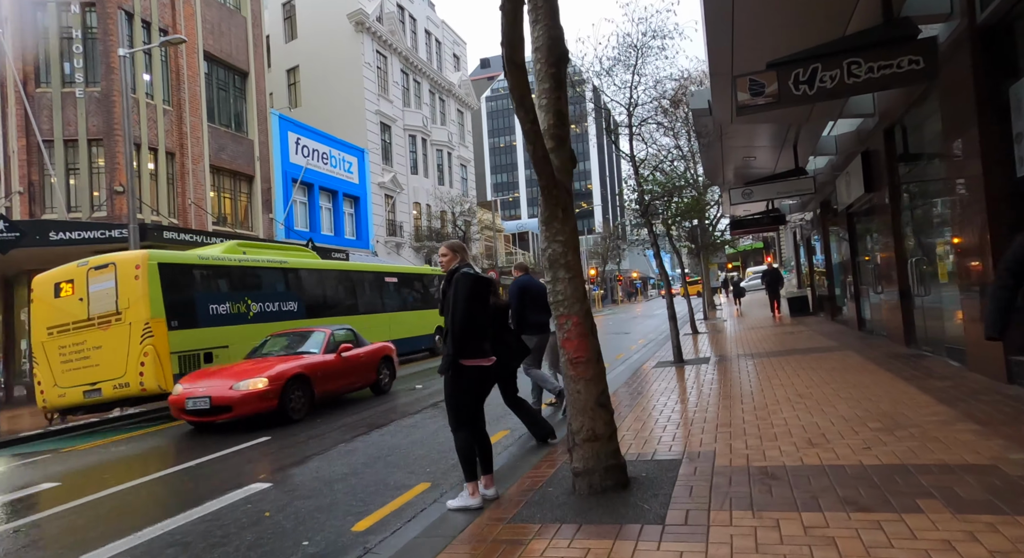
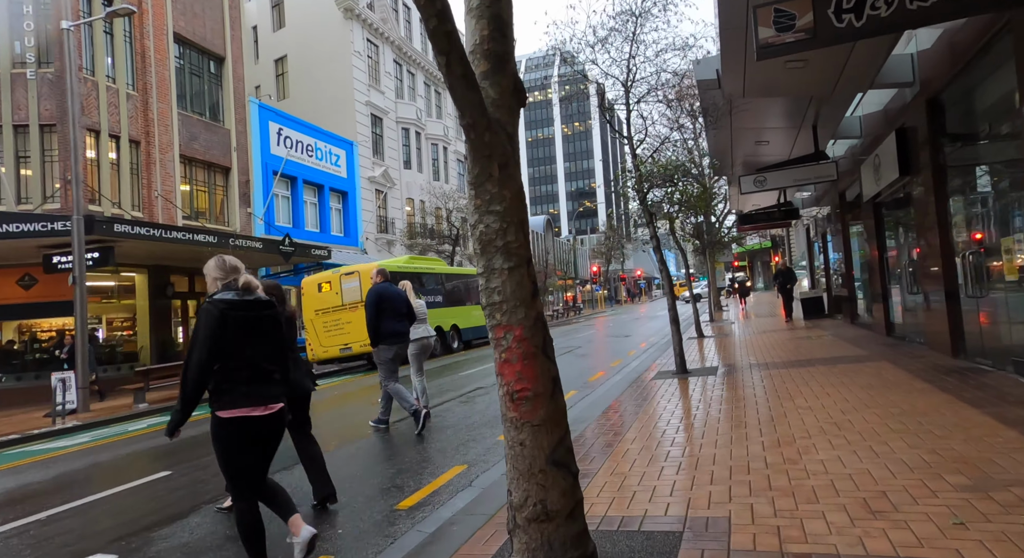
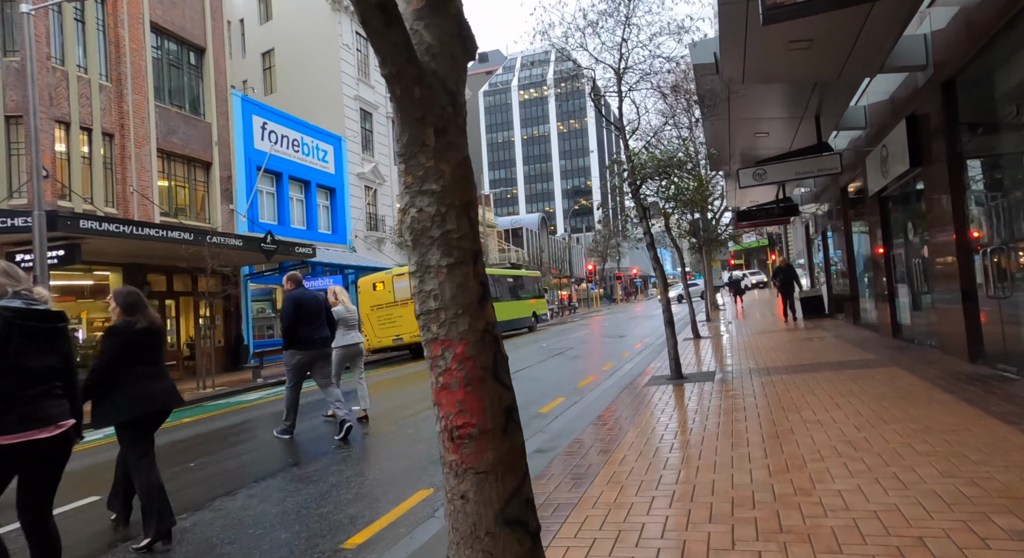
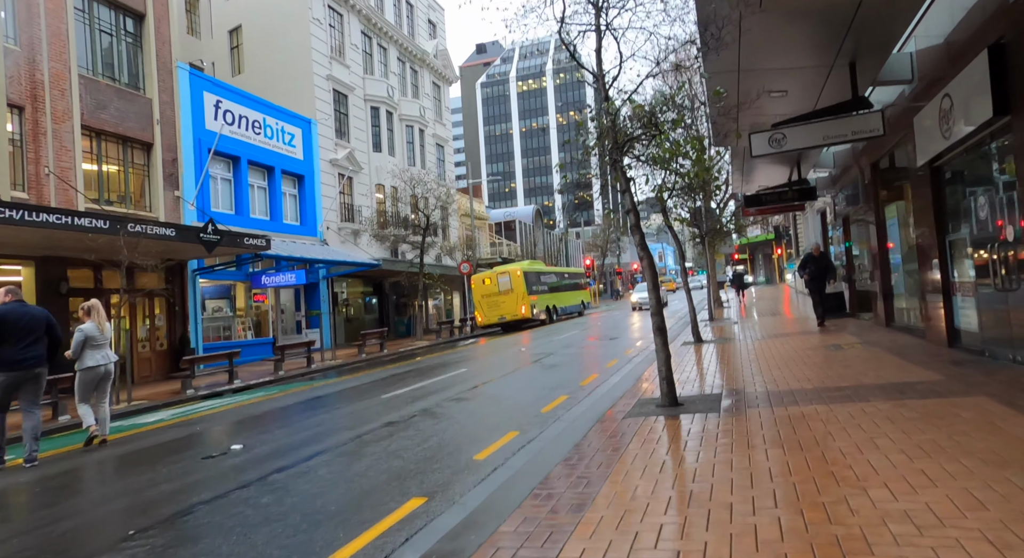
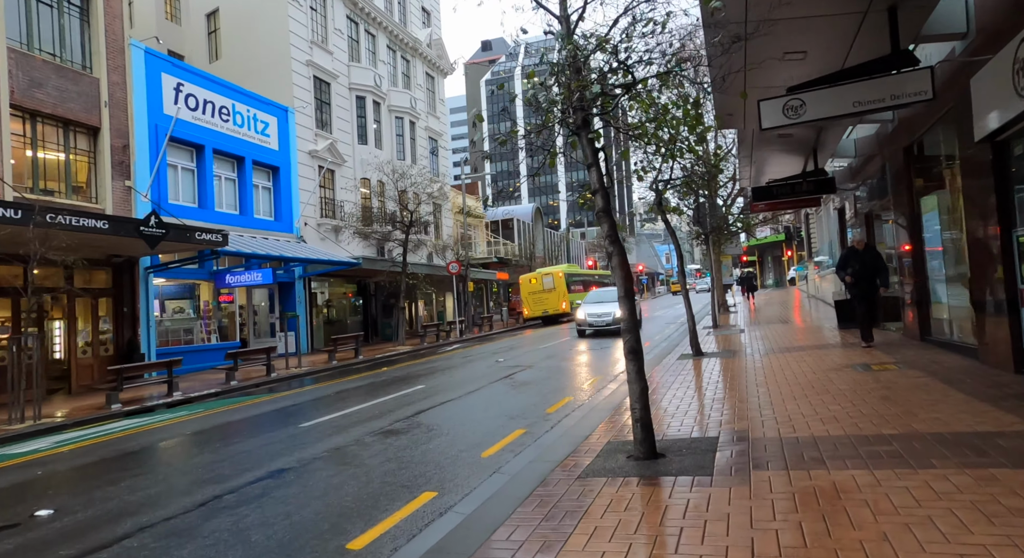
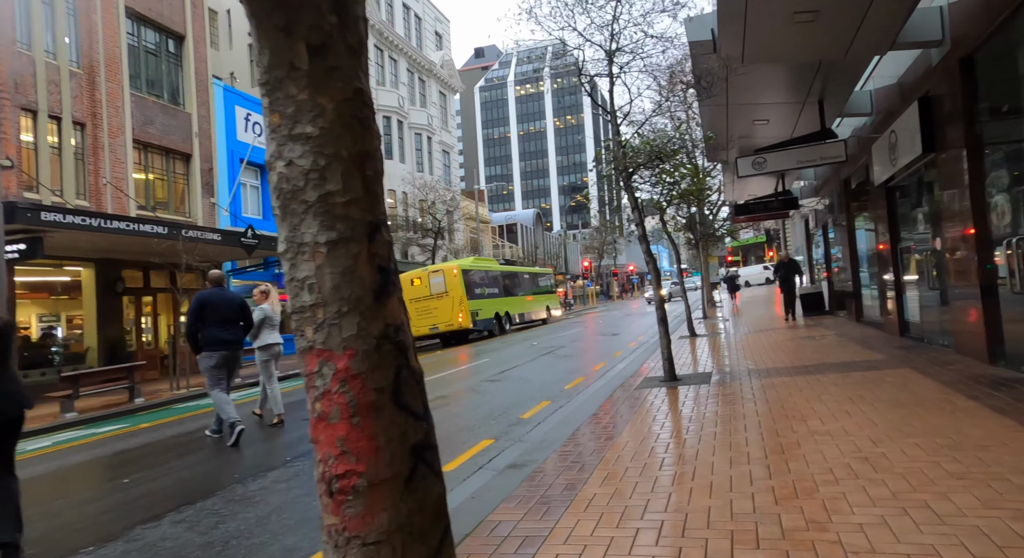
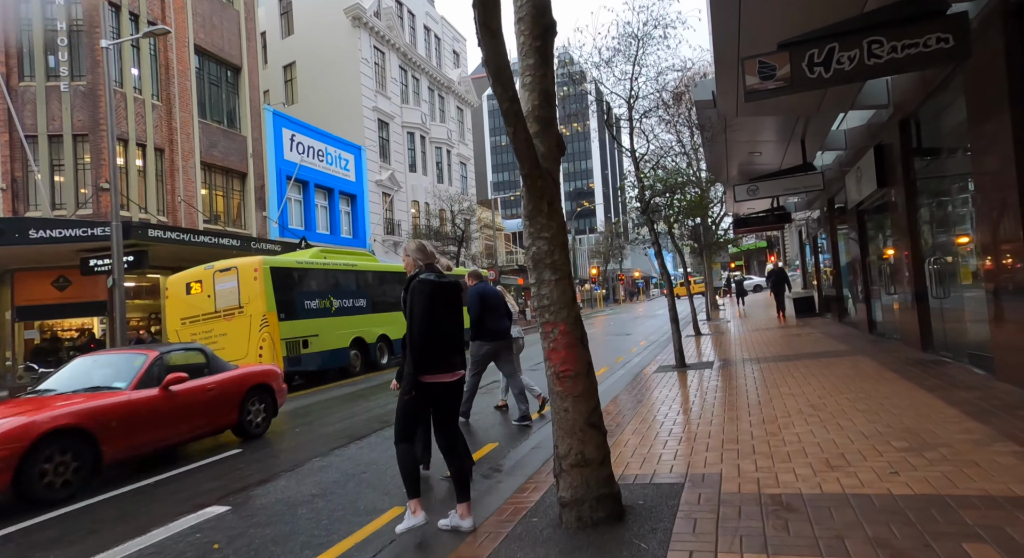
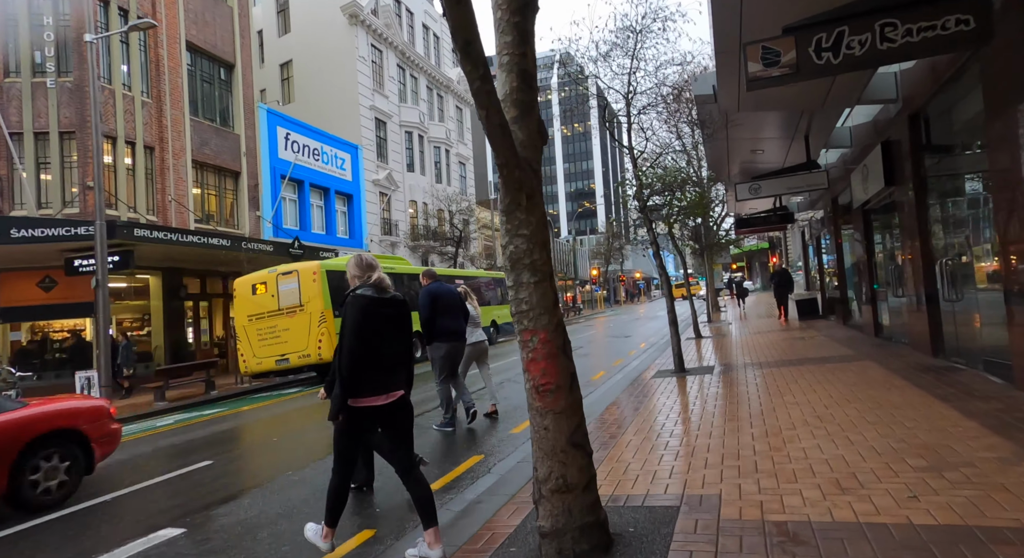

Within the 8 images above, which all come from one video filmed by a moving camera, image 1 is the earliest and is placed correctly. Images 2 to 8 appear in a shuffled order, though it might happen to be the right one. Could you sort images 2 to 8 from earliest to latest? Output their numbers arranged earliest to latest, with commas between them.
7, 8, 2, 3, 6, 4, 5
